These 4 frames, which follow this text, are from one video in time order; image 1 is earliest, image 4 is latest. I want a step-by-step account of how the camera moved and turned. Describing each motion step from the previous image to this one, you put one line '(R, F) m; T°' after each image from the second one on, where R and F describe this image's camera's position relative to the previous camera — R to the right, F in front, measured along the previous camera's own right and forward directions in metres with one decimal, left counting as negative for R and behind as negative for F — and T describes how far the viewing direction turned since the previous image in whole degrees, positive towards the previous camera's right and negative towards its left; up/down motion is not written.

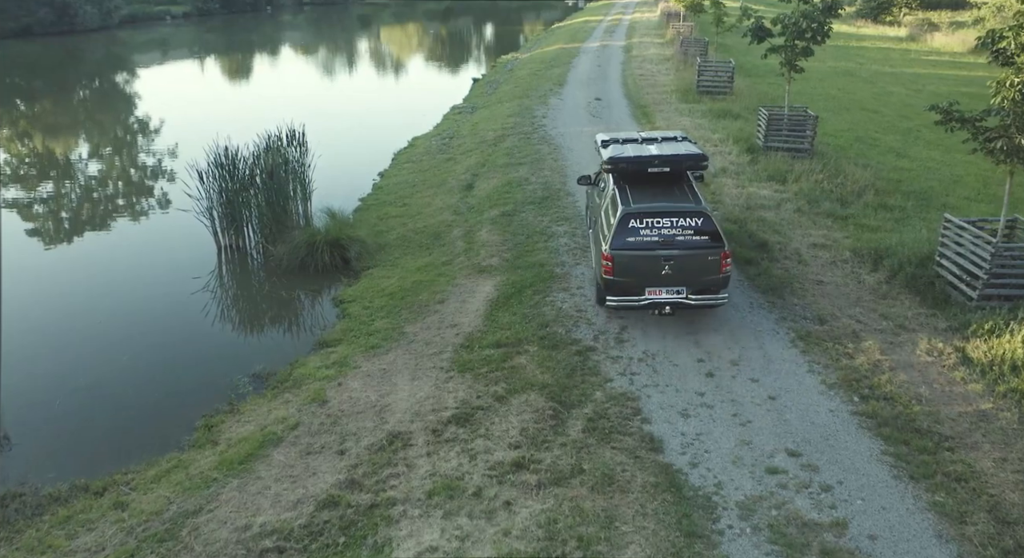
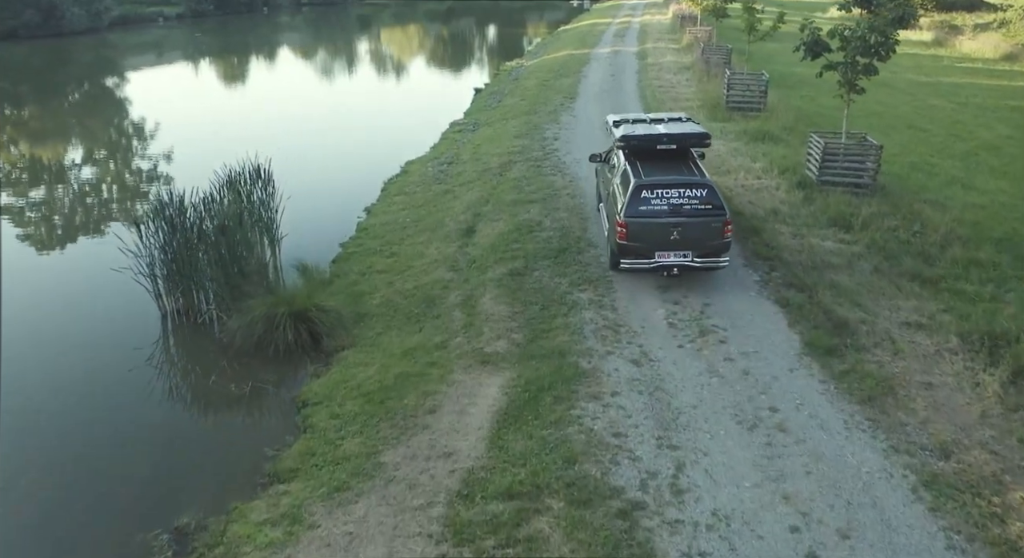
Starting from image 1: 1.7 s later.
(-0.1, +3.0) m; 0°
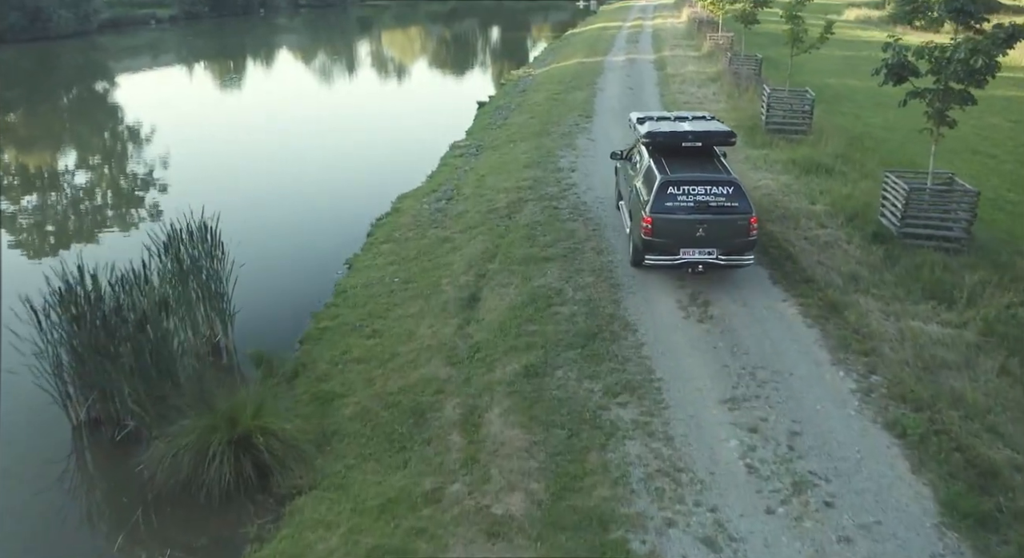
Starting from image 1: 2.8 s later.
(-0.2, +3.1) m; 0°
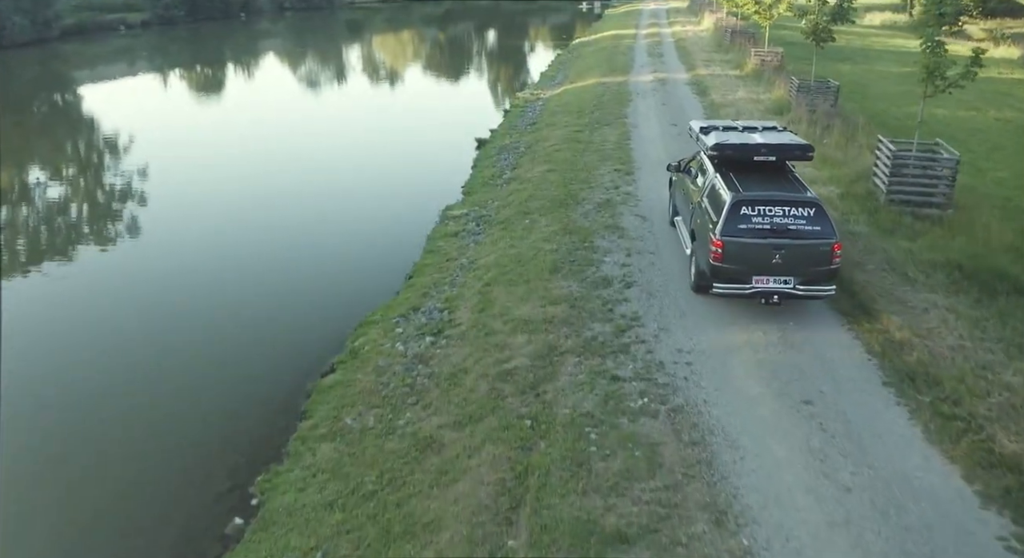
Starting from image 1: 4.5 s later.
(-0.4, +6.6) m; 0°
